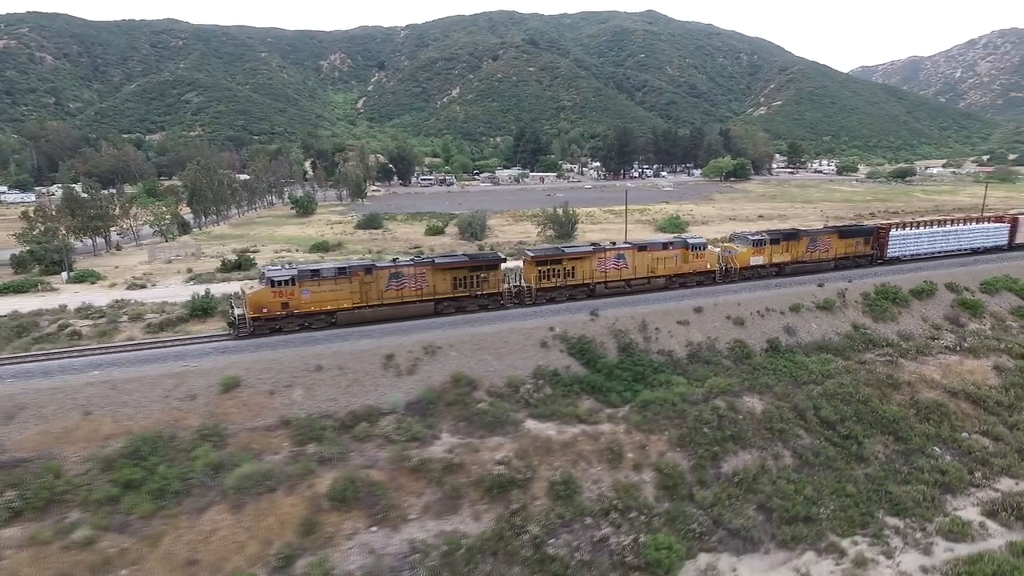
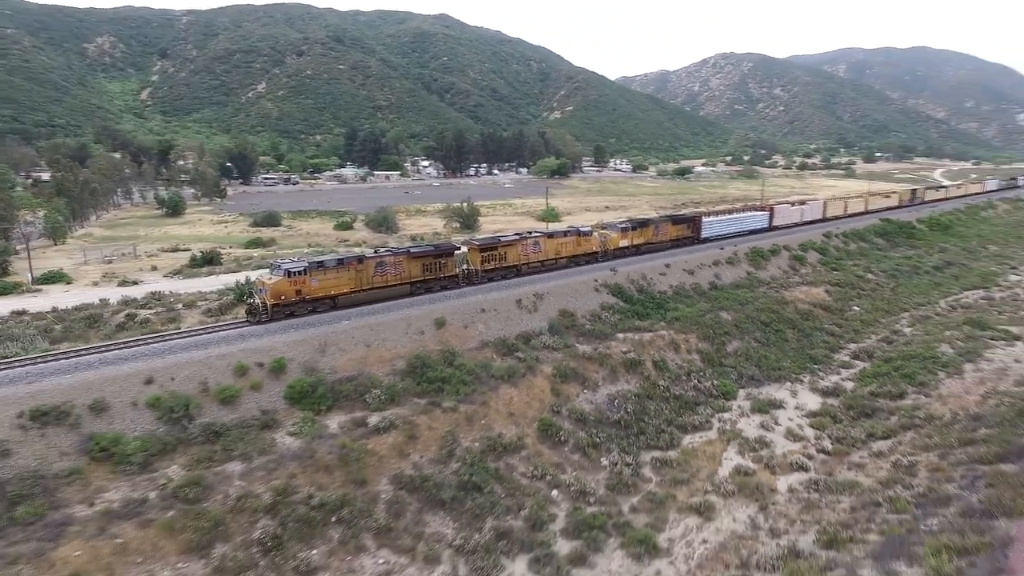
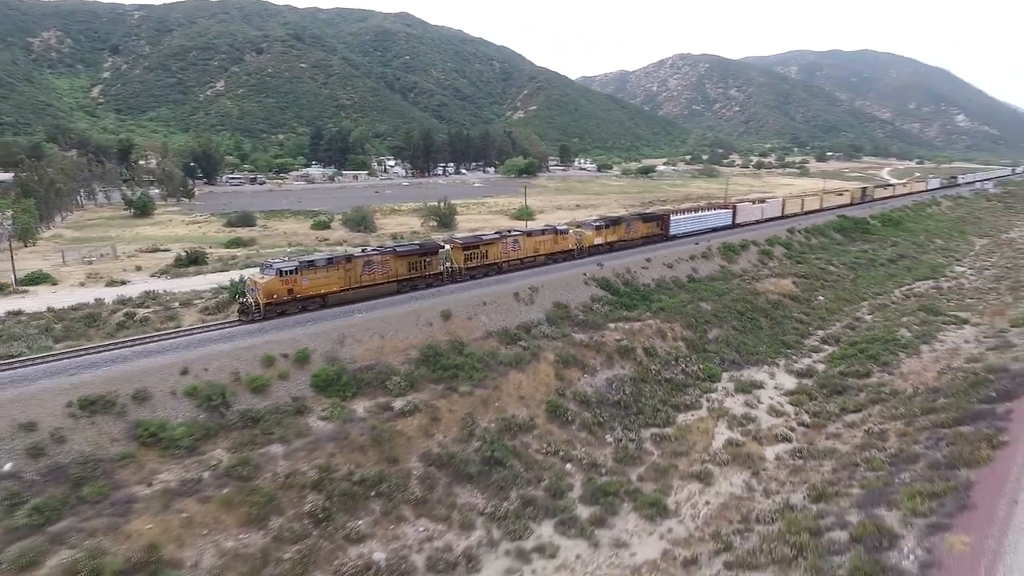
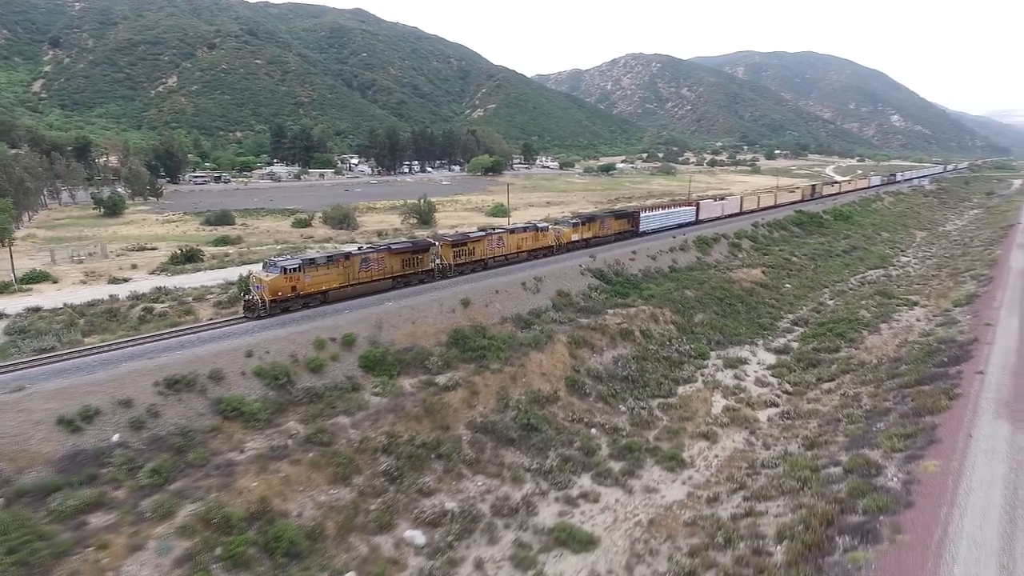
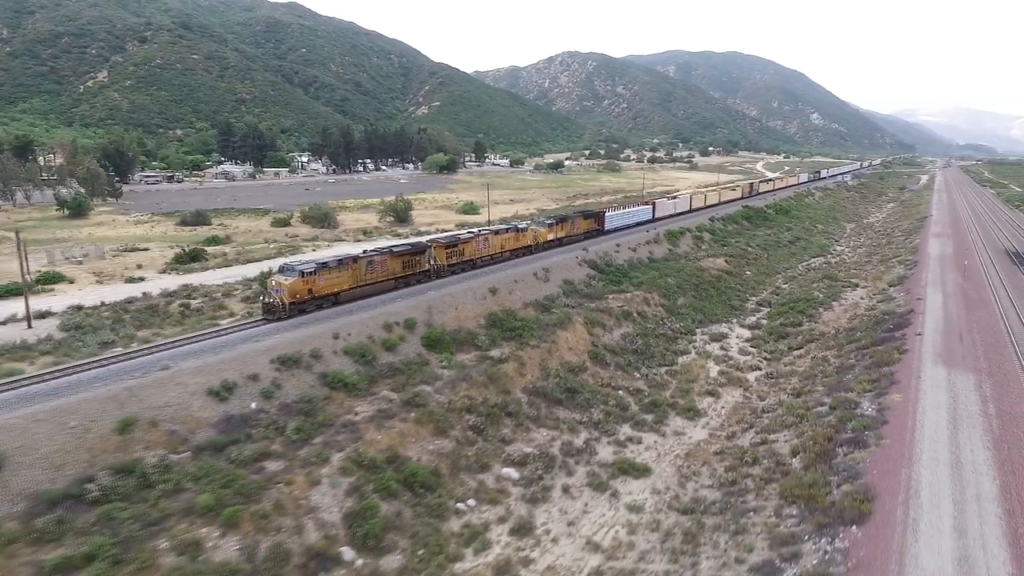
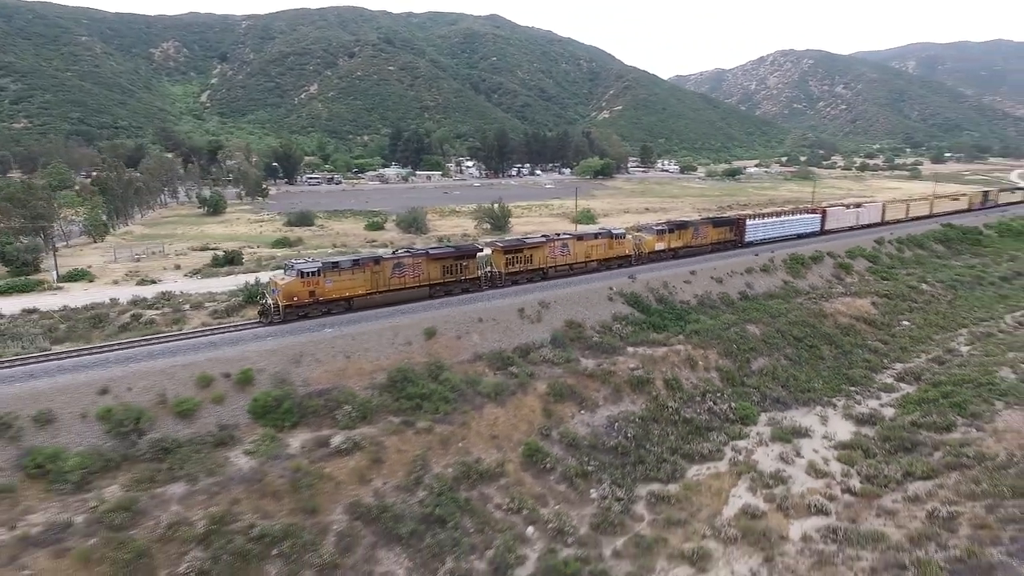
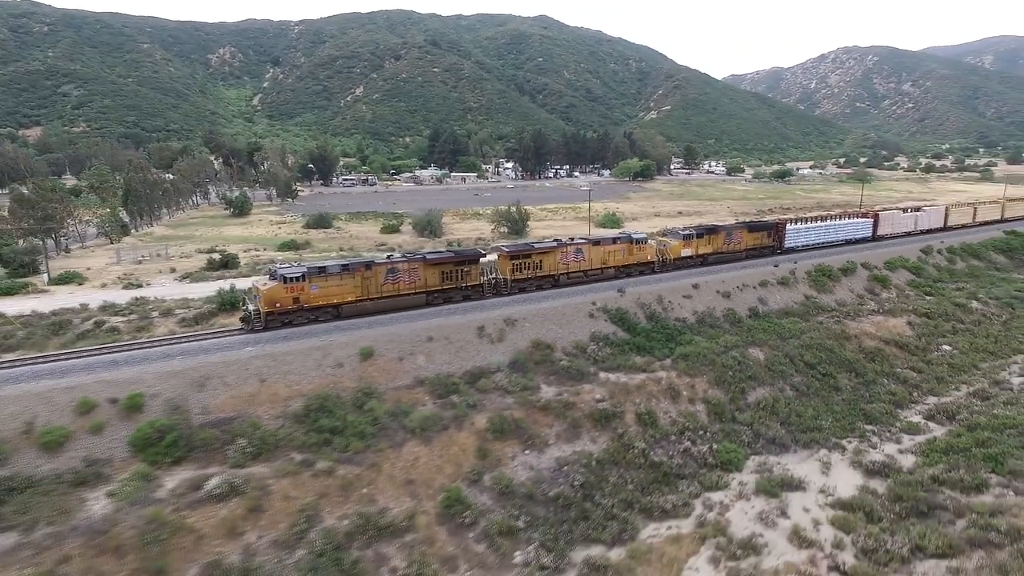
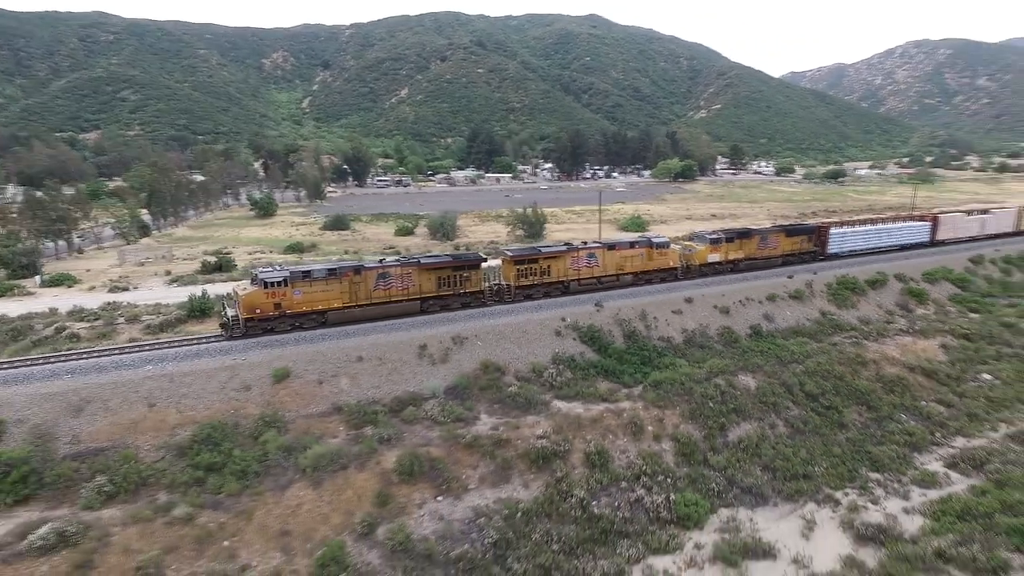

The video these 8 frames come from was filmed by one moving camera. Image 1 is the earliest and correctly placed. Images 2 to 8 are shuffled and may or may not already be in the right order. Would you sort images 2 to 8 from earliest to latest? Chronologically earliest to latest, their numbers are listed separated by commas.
8, 7, 6, 2, 3, 4, 5
